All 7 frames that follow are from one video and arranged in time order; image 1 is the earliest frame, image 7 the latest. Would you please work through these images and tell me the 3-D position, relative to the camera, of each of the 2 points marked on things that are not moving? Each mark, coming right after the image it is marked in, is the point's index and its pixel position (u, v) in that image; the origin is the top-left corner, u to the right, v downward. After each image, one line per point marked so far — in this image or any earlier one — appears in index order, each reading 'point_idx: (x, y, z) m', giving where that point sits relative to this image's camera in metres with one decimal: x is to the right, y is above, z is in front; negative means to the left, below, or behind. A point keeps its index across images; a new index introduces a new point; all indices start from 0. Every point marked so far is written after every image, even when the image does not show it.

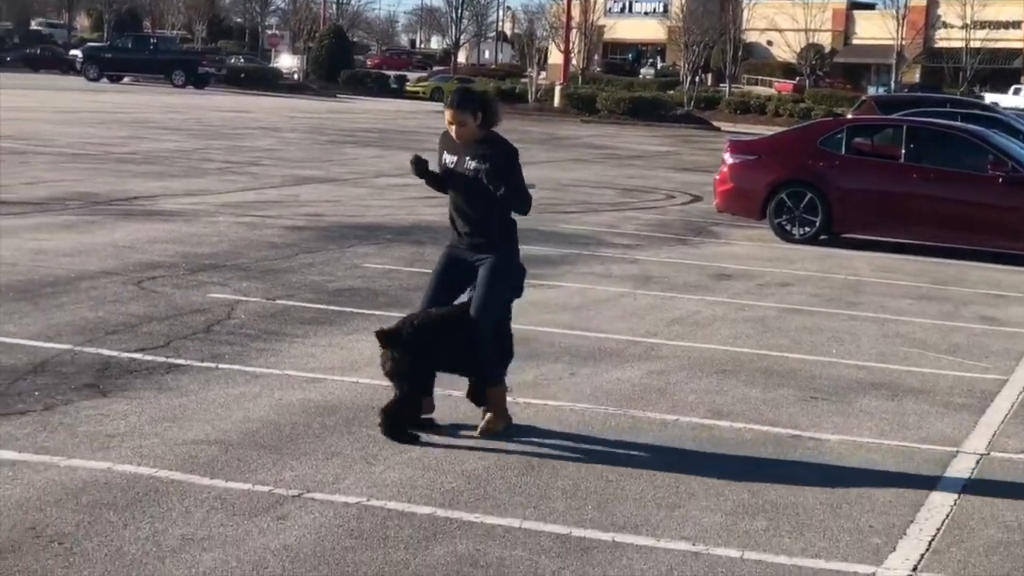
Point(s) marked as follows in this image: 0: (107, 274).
0: (-1.7, +0.1, +7.9) m
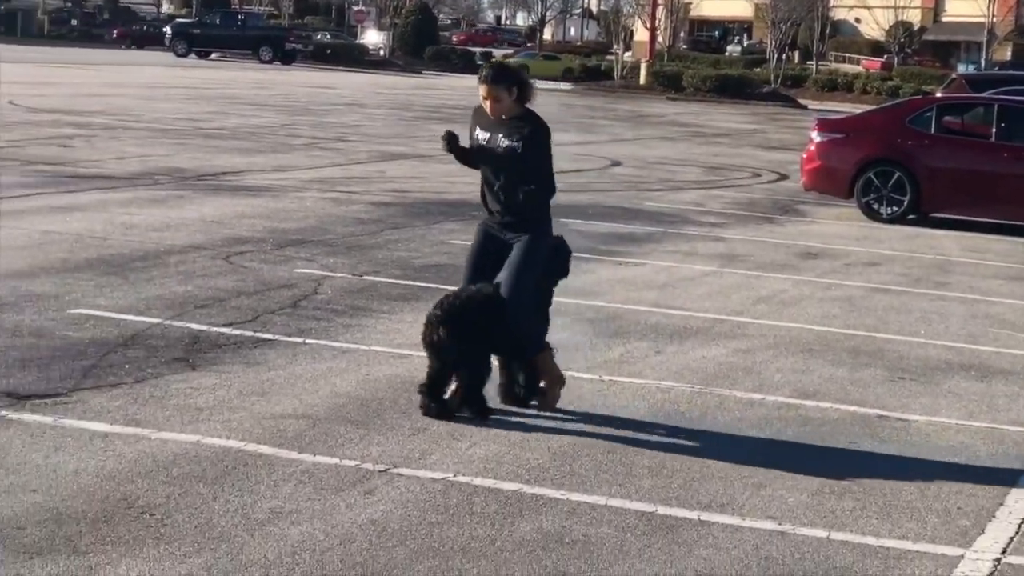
0: (-1.3, +0.2, +8.0) m
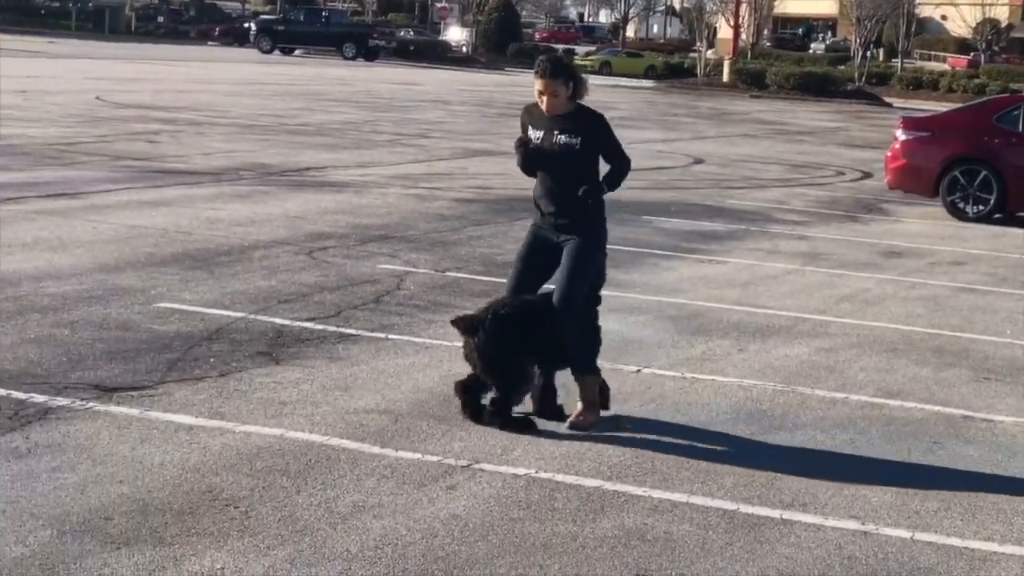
0: (-1.0, +0.2, +8.1) m
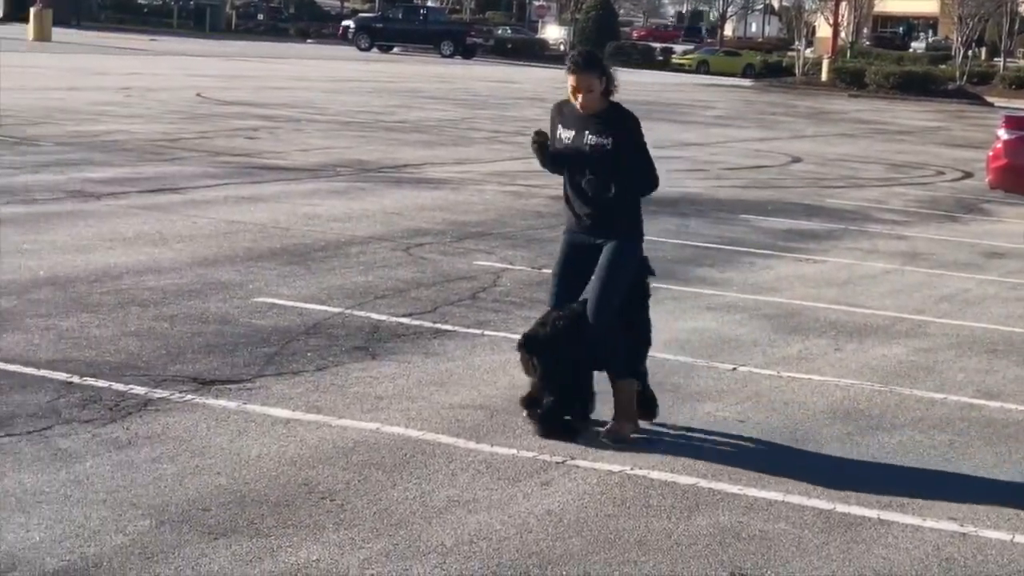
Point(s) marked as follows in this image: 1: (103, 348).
0: (-0.6, +0.2, +8.1) m
1: (-1.4, -0.2, +6.3) m
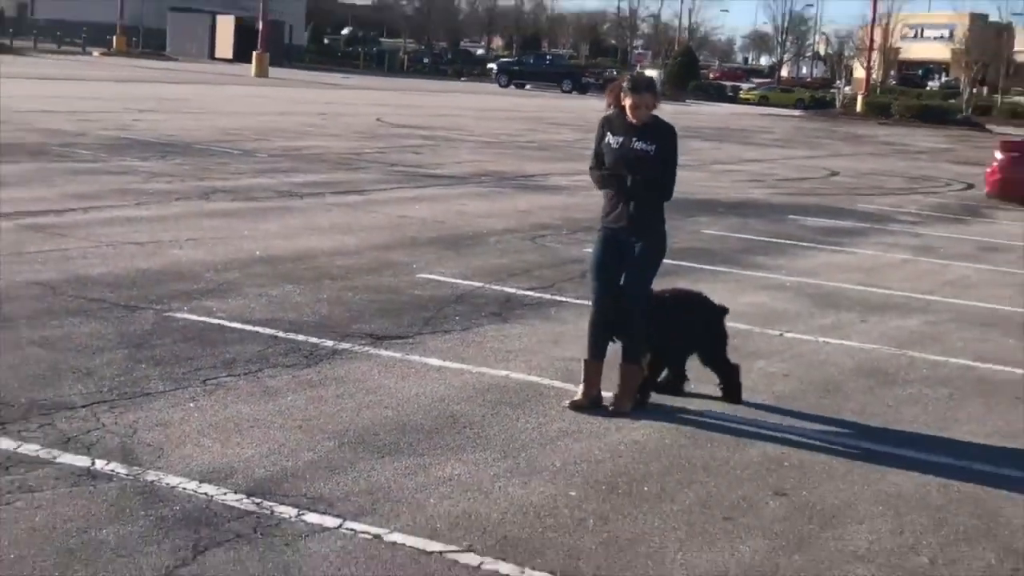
0: (0.0, +0.3, +10.0) m
1: (-0.9, -0.1, +8.2) m
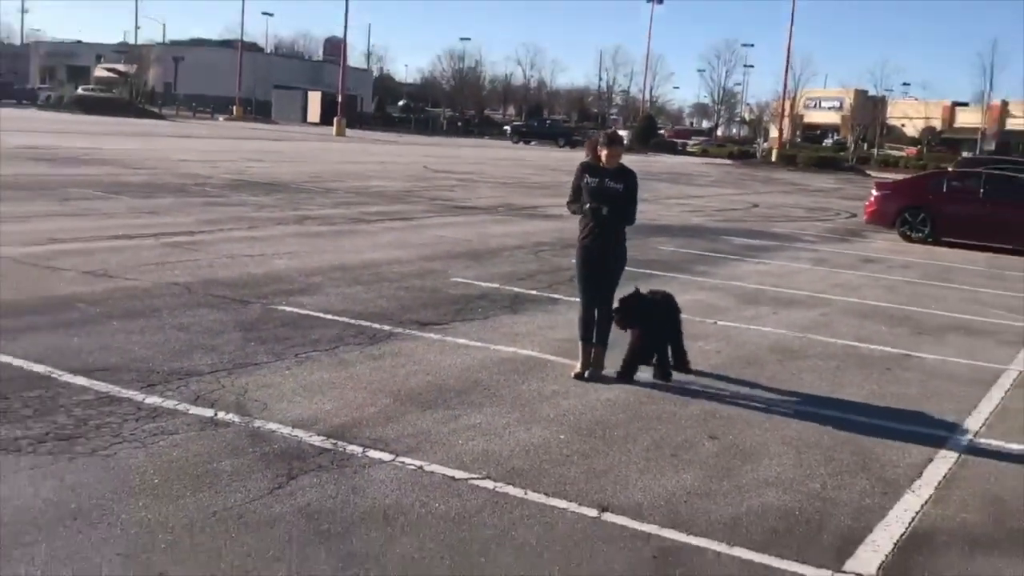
0: (+0.2, +0.2, +12.9) m
1: (-0.8, -0.1, +11.2) m
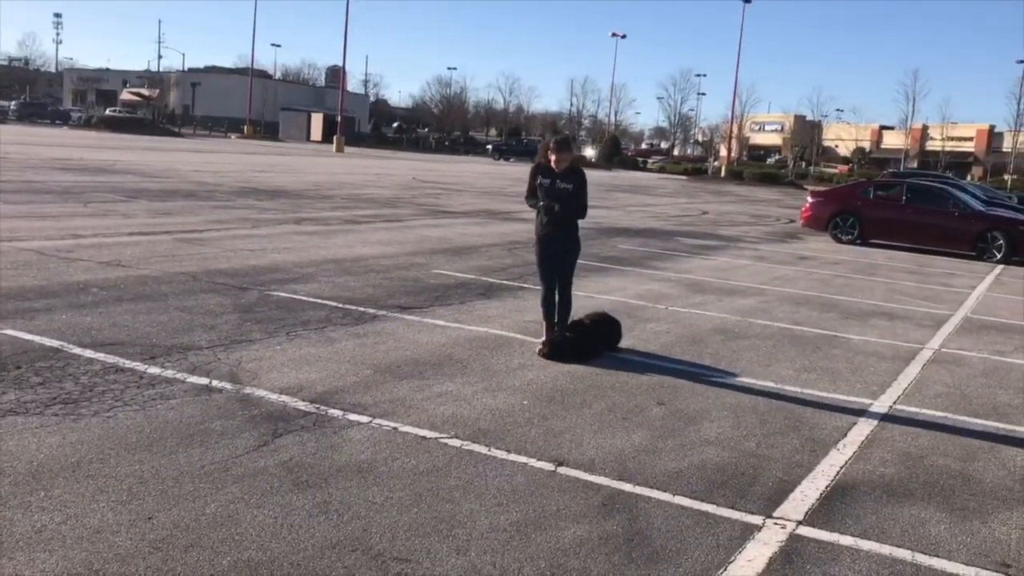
0: (0.0, -0.2, +14.1) m
1: (-1.0, -0.1, +12.3) m
